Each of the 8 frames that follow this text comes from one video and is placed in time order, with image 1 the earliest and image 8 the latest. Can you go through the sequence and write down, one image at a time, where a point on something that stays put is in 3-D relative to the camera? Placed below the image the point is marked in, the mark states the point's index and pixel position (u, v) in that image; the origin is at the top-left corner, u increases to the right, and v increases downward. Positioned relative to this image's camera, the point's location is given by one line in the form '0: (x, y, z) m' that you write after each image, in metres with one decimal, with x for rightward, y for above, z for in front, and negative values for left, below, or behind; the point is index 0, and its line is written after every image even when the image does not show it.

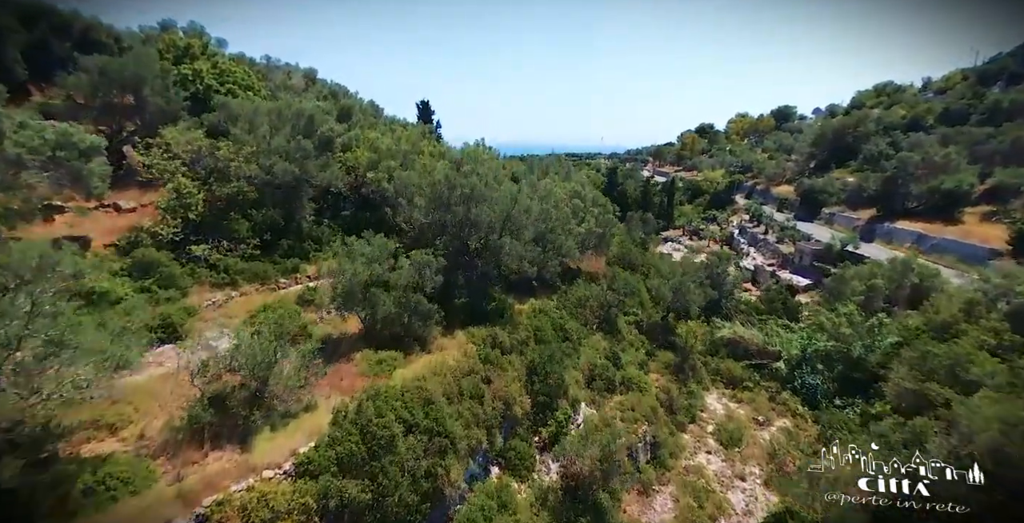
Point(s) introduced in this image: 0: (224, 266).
0: (-10.0, -0.2, +19.0) m
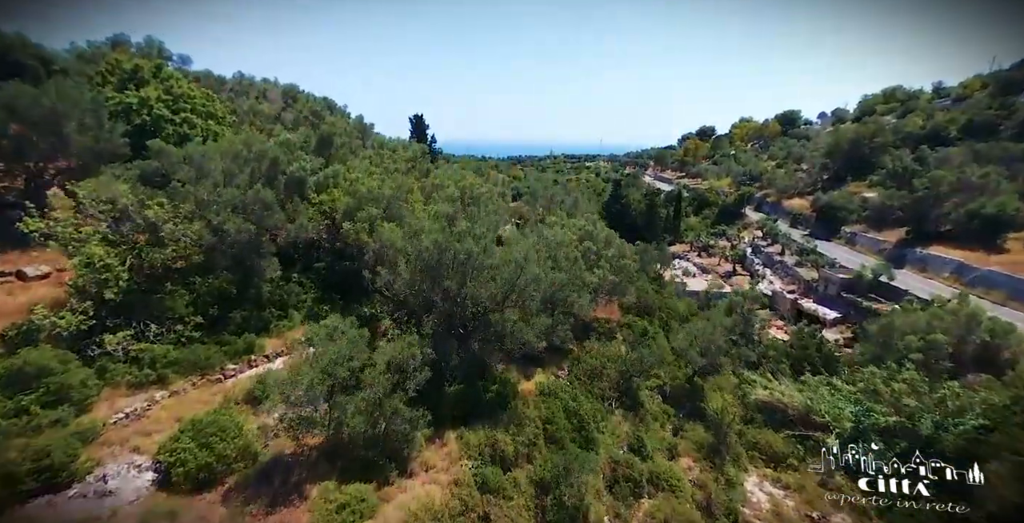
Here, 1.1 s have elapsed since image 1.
0: (-9.9, -2.6, +15.0) m
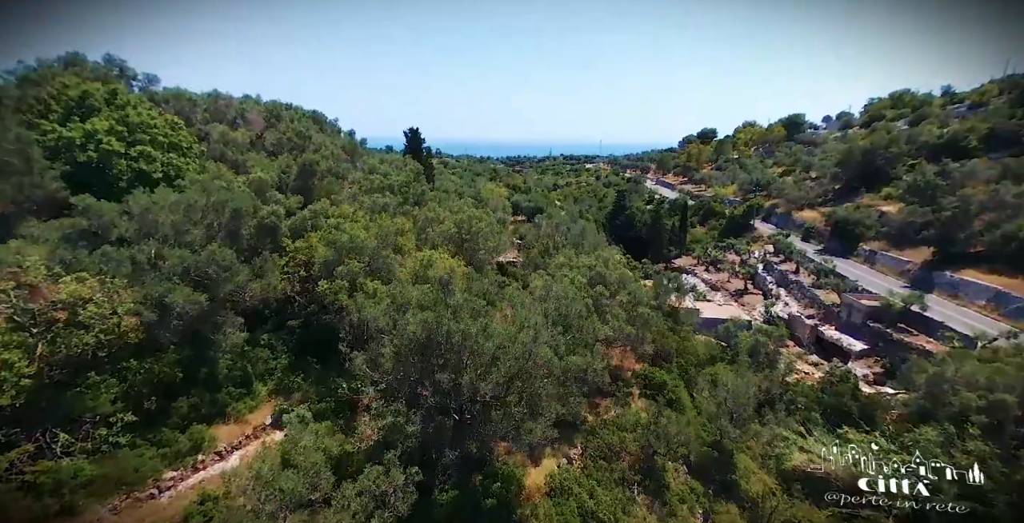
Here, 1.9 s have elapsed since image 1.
0: (-9.8, -4.7, +11.9) m
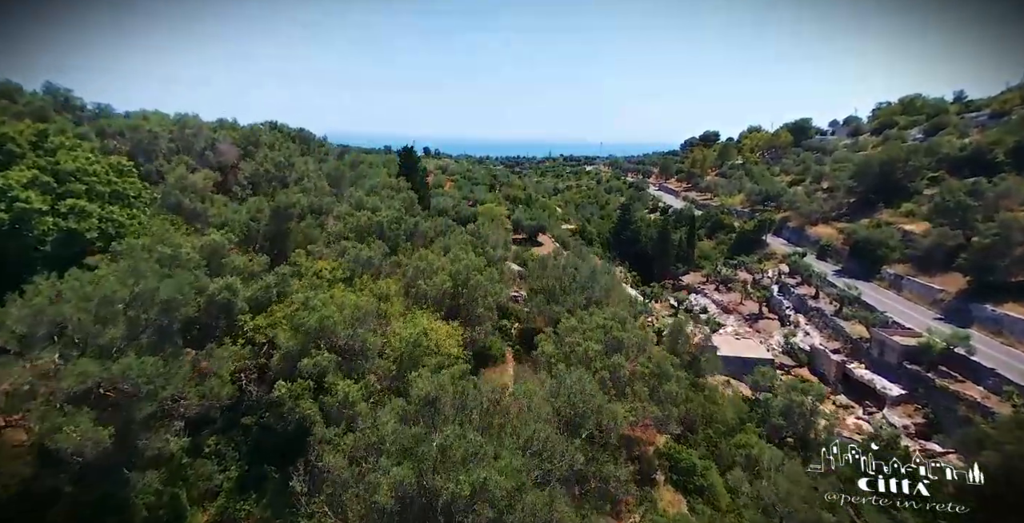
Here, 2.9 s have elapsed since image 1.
0: (-9.6, -7.2, +8.3) m
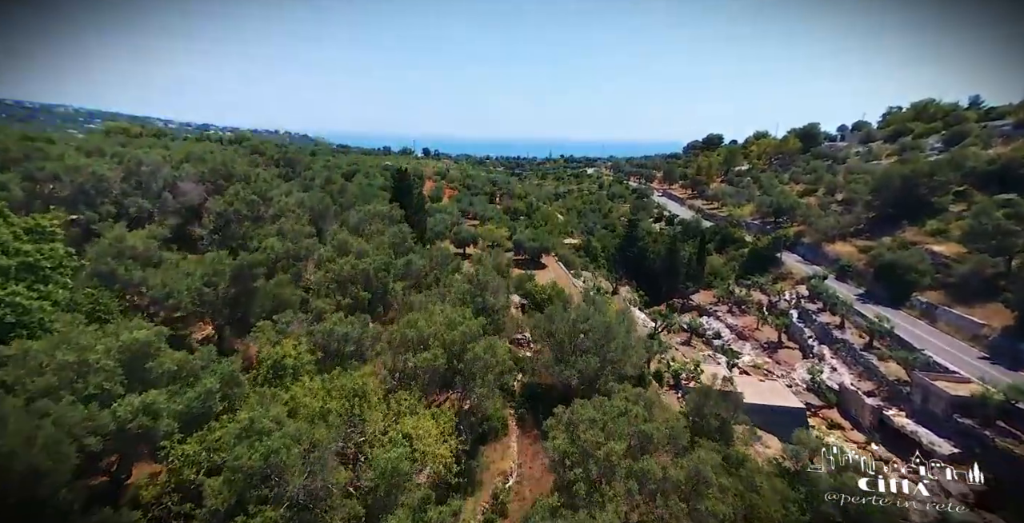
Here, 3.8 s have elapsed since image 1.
0: (-9.5, -9.9, +4.4) m
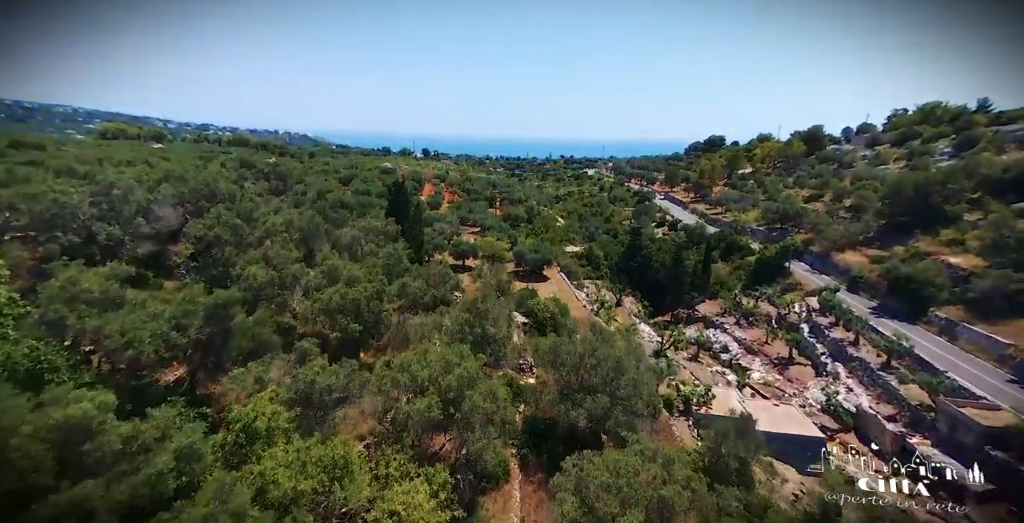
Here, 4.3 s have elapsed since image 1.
0: (-9.4, -11.2, +2.4) m
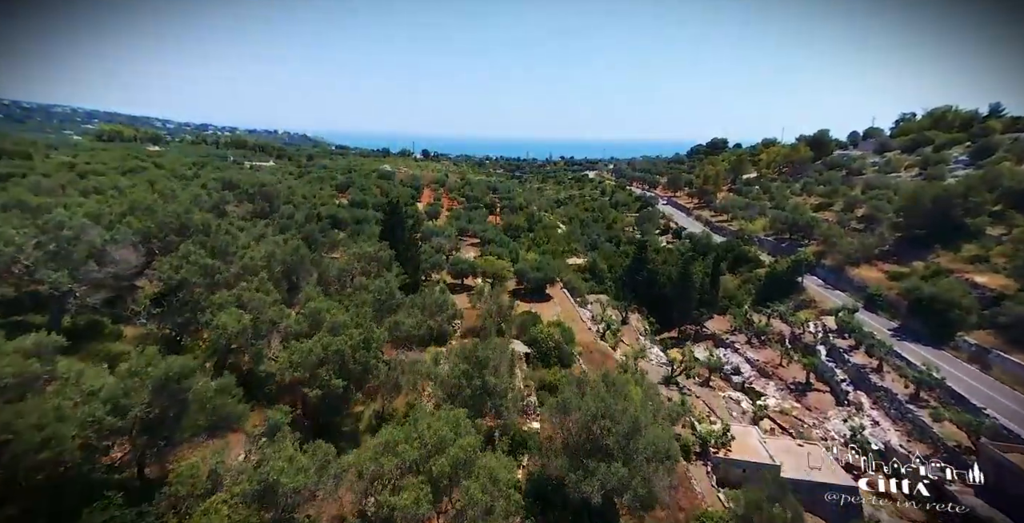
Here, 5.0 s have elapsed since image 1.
0: (-9.2, -13.1, -0.5) m
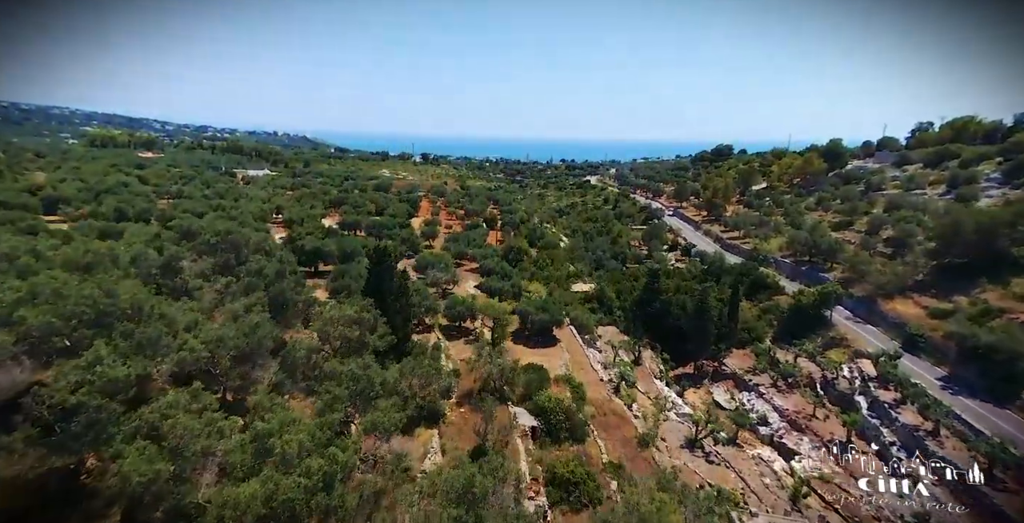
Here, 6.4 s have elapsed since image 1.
0: (-8.9, -16.7, -6.2) m
